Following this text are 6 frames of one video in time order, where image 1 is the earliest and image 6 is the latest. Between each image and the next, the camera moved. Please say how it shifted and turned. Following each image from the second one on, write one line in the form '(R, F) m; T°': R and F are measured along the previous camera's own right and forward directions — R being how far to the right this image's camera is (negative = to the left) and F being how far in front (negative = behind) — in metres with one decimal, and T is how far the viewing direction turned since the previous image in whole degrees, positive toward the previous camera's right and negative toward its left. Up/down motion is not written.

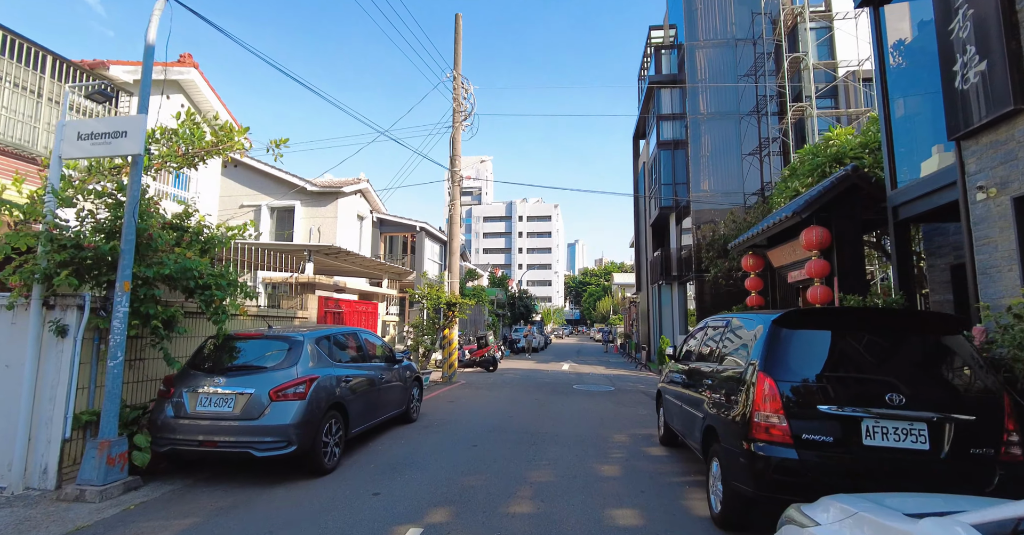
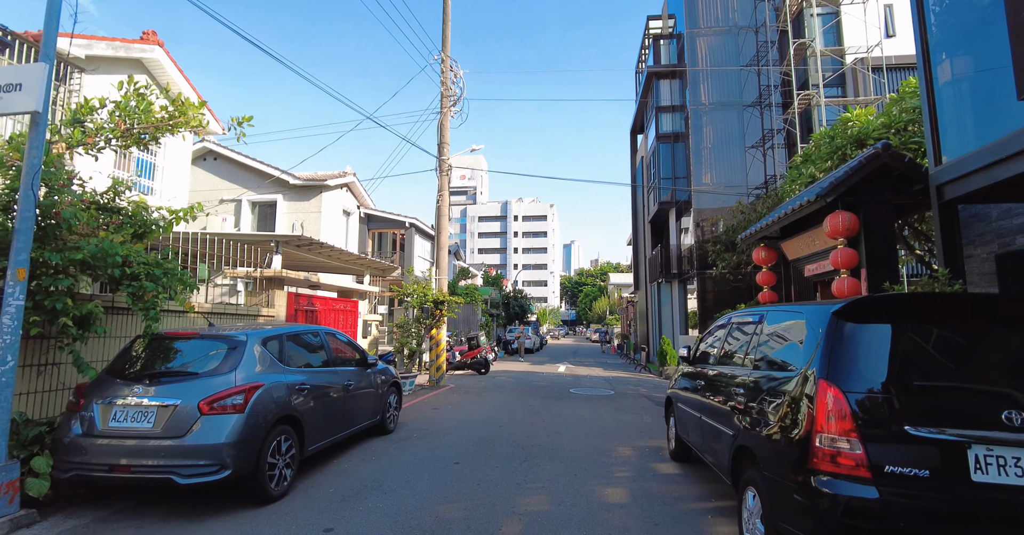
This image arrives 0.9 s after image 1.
(+0.1, +1.0) m; 0°
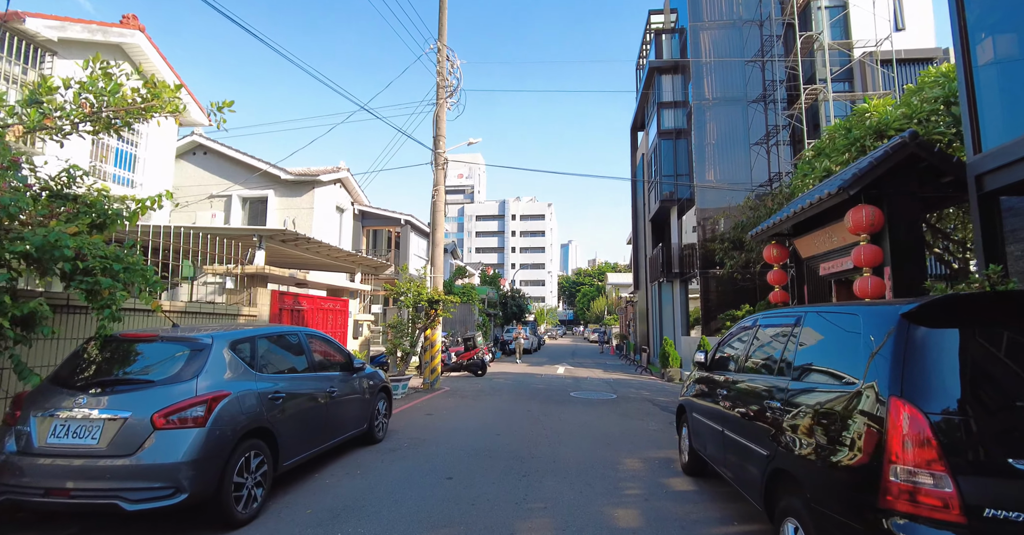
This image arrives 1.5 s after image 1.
(0.0, +0.5) m; 0°
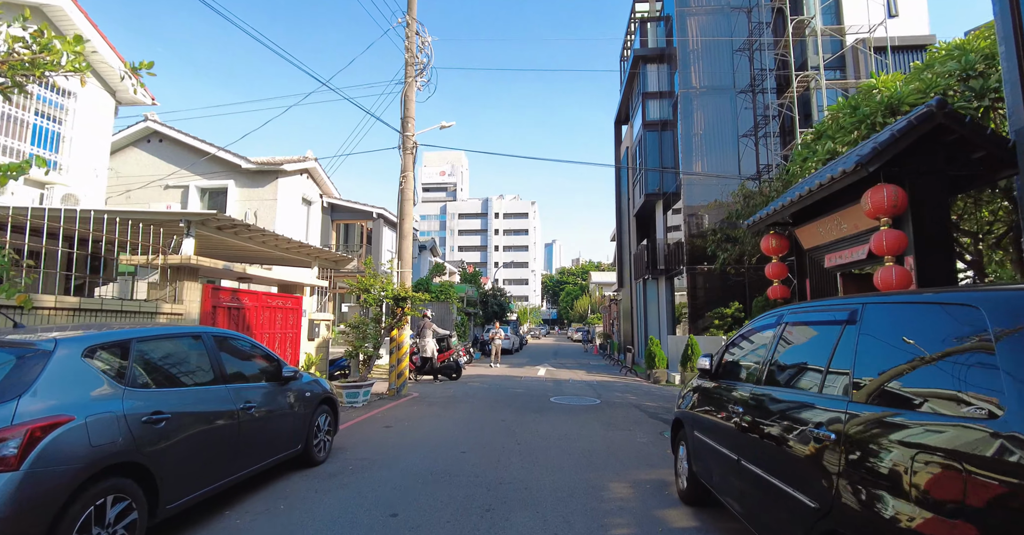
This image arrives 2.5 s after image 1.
(+0.2, +1.1) m; +2°
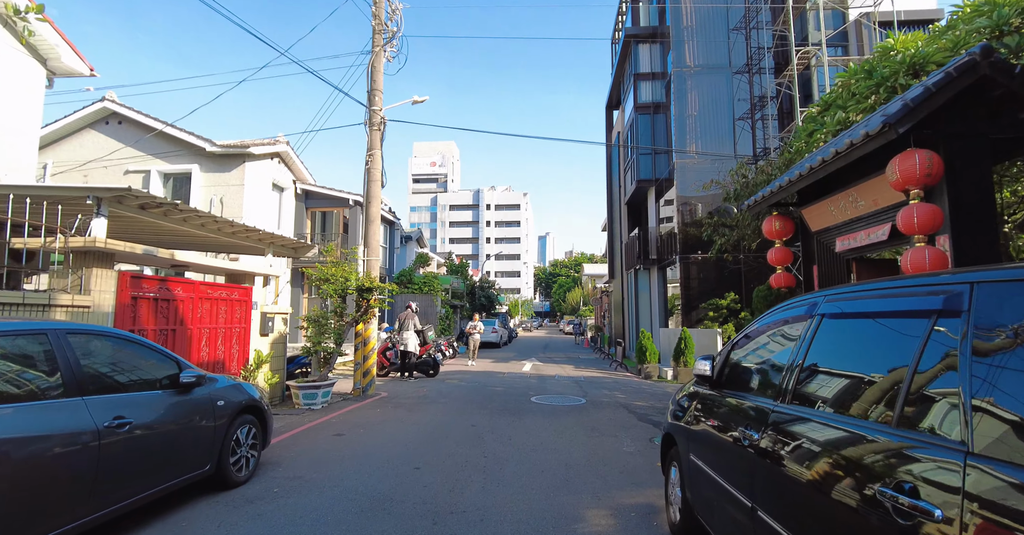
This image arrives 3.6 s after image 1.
(+0.3, +1.0) m; +1°
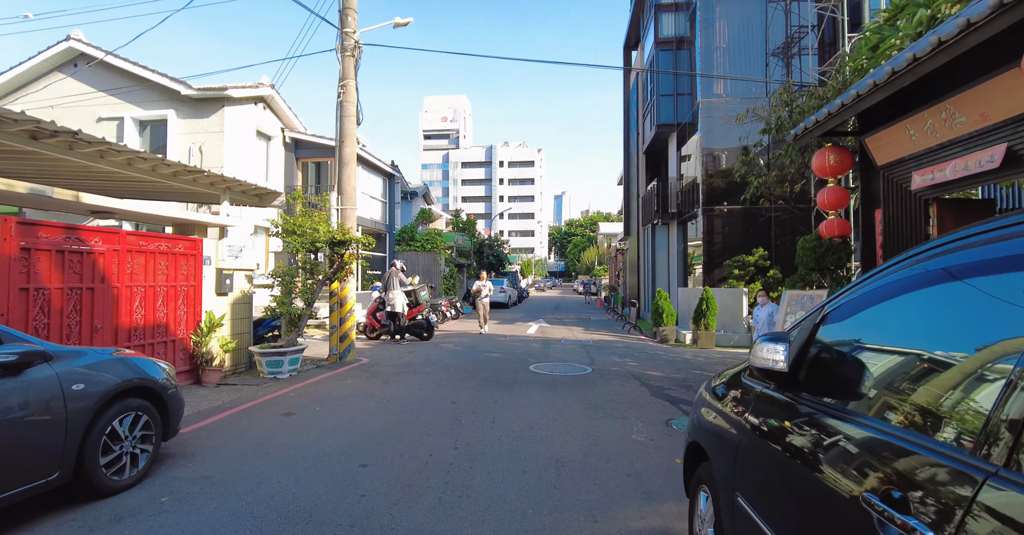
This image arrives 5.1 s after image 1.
(+0.4, +1.4) m; -2°
